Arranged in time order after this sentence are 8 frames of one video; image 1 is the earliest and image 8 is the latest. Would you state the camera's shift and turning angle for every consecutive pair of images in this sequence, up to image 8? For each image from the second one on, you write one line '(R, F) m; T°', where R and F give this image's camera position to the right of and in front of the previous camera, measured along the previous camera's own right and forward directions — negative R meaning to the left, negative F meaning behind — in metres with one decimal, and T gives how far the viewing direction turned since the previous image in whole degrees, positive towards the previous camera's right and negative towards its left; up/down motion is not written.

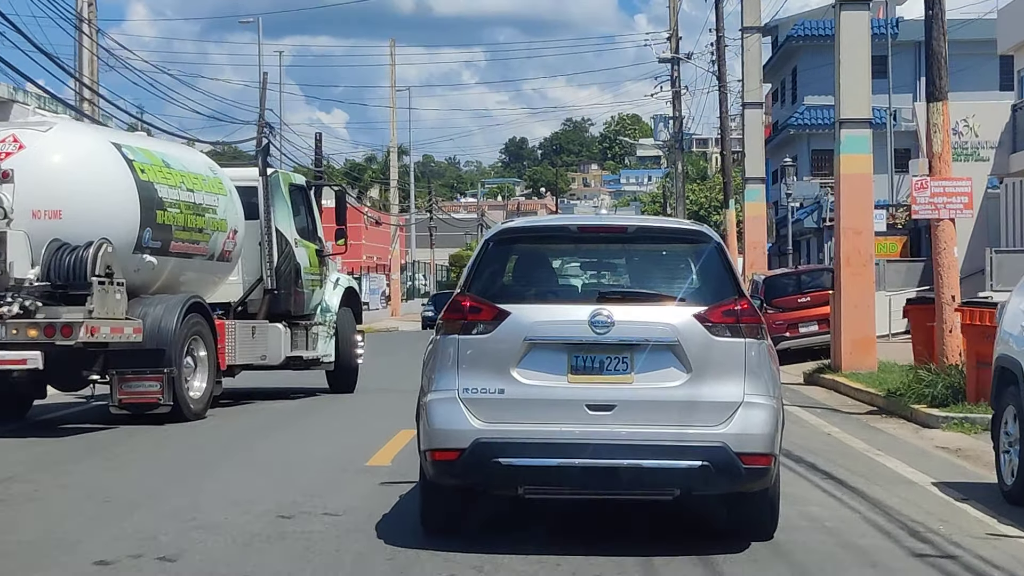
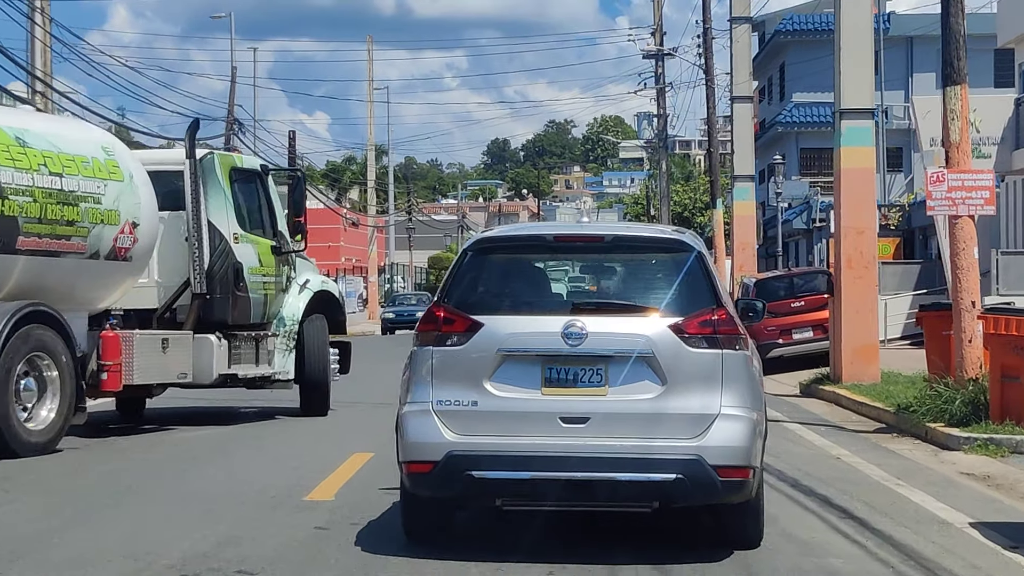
(+0.1, +1.3) m; +1°
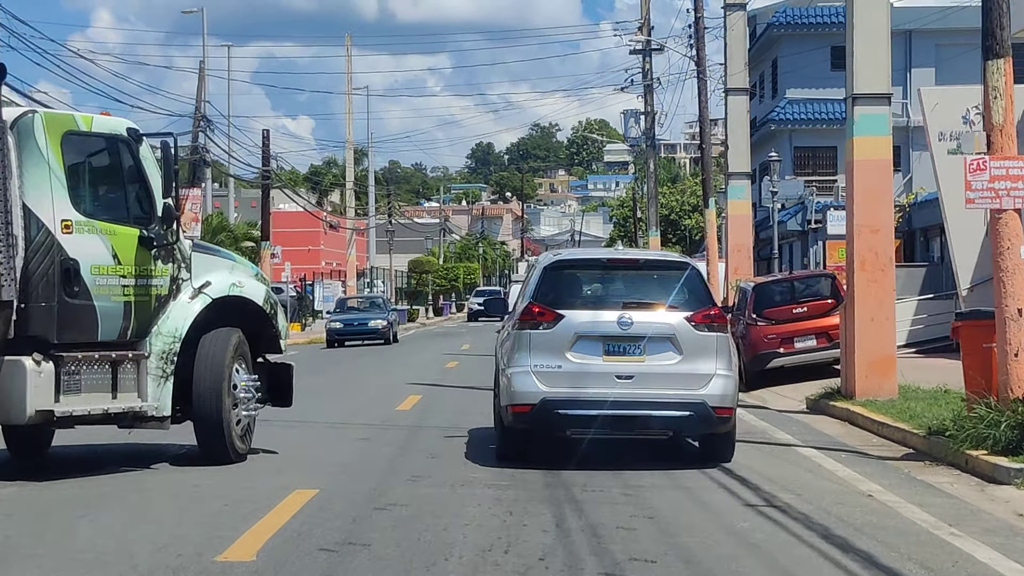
(+0.1, +1.7) m; +1°
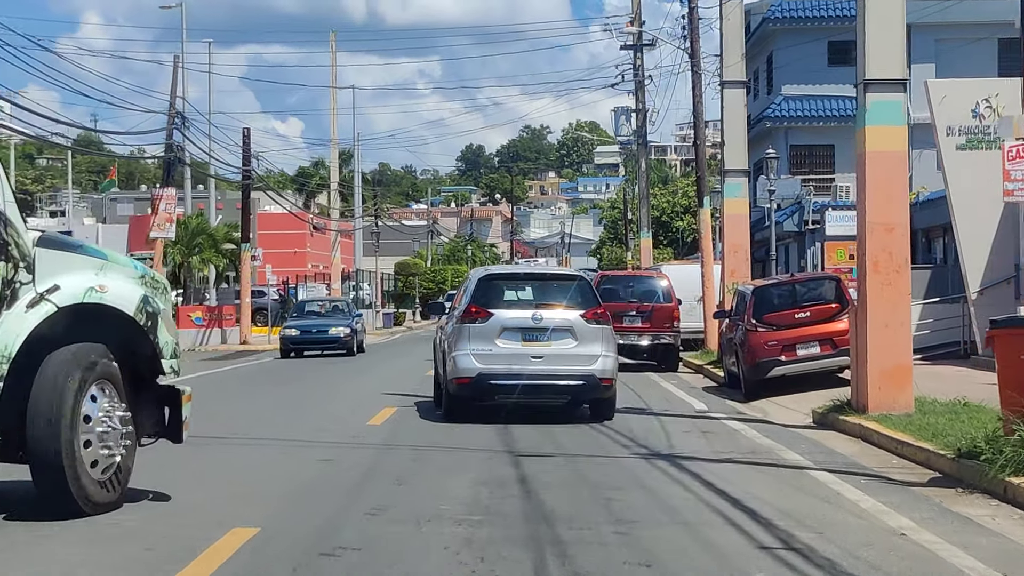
(+0.1, +1.2) m; 0°
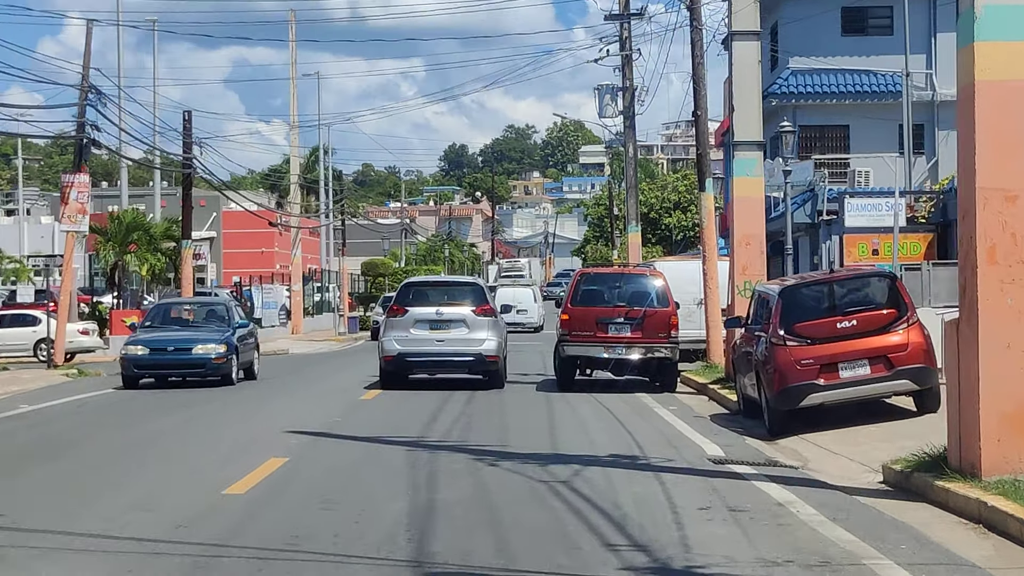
(+0.3, +4.6) m; +1°
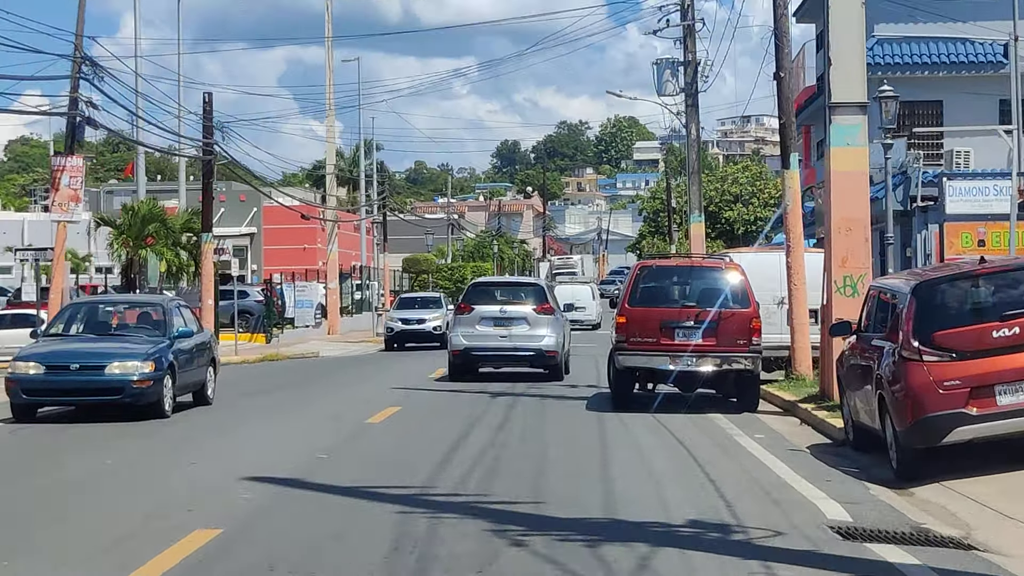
(+0.1, +3.5) m; -2°
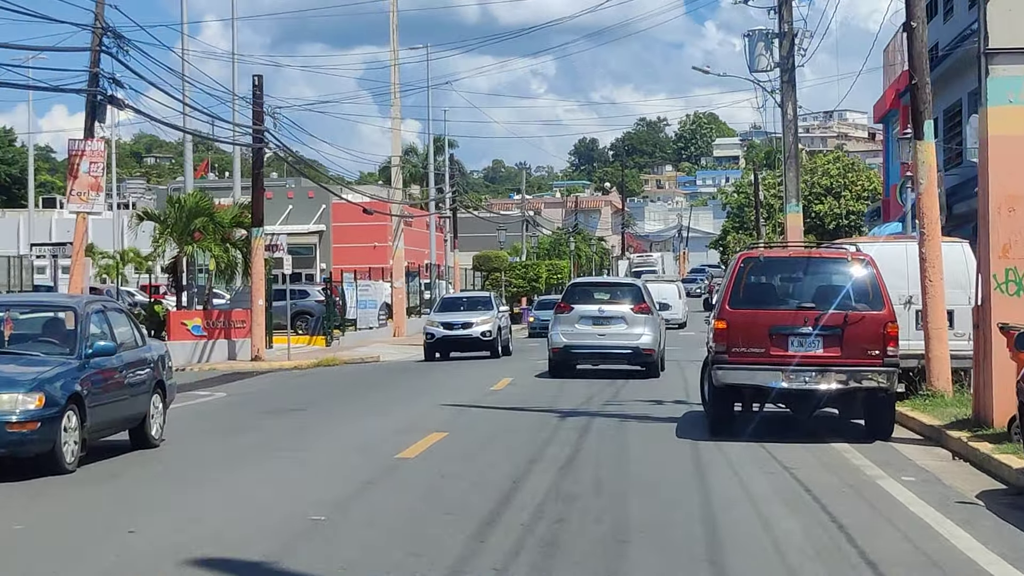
(+0.1, +3.1) m; -3°
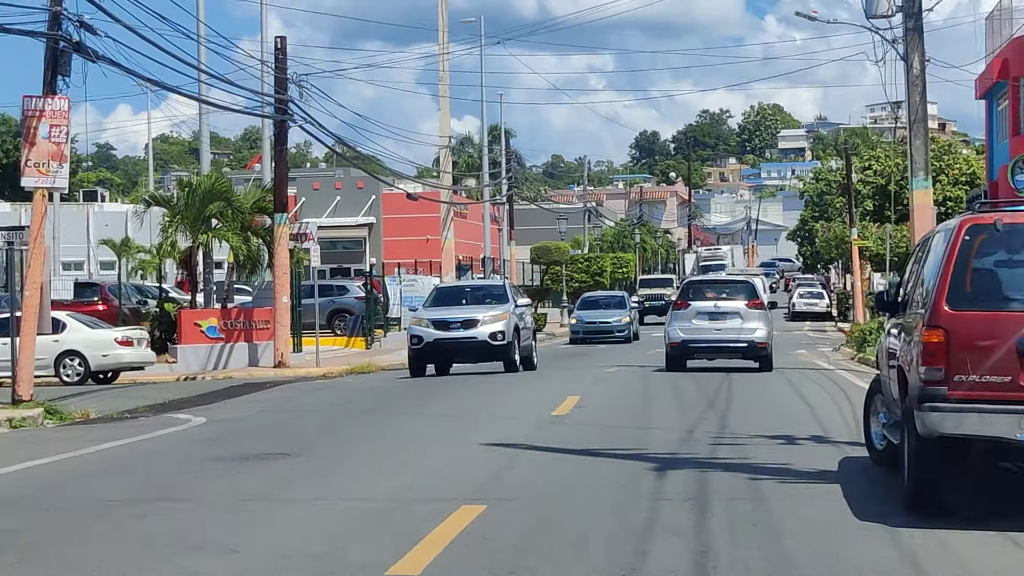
(-0.1, +4.8) m; -2°
